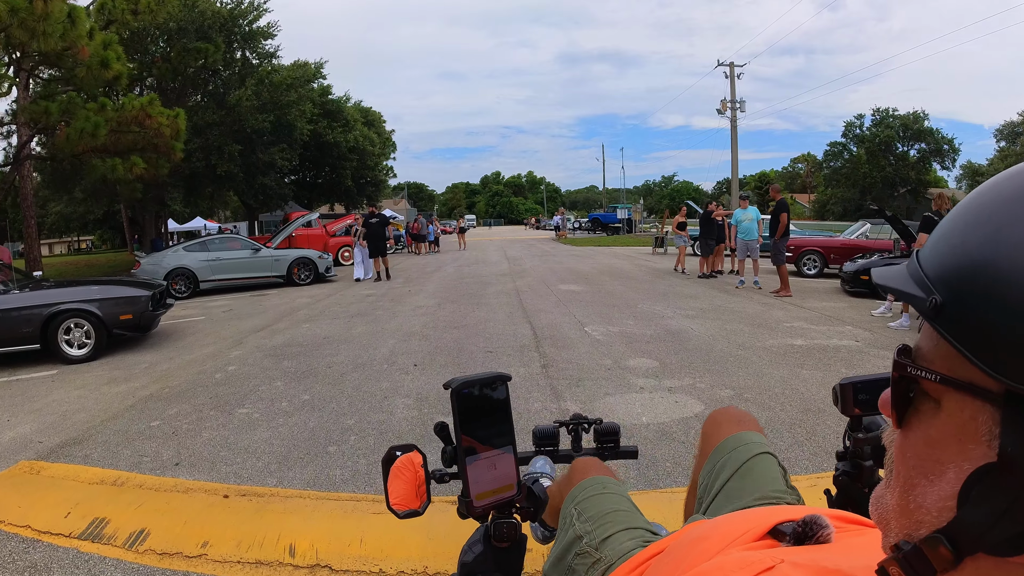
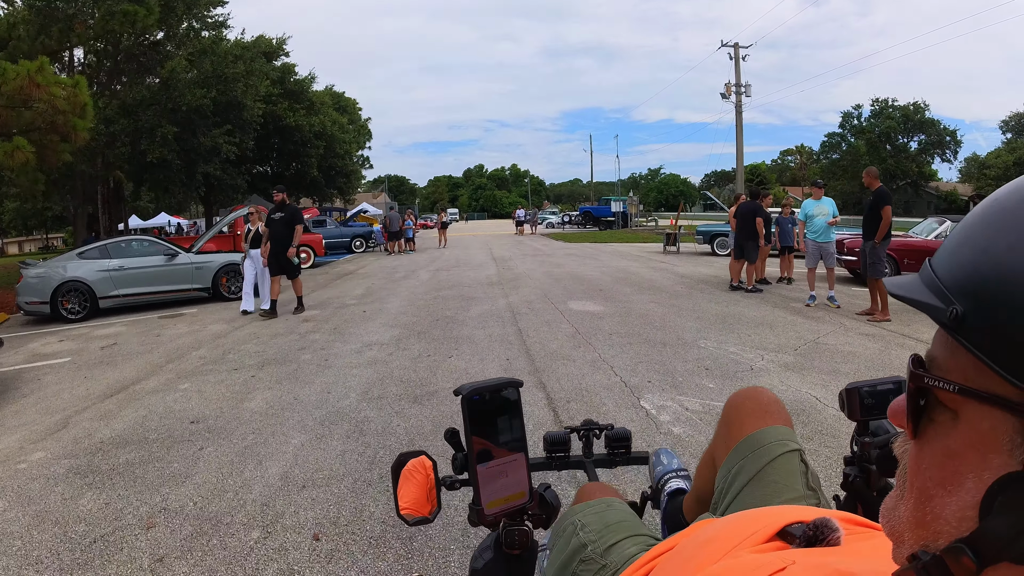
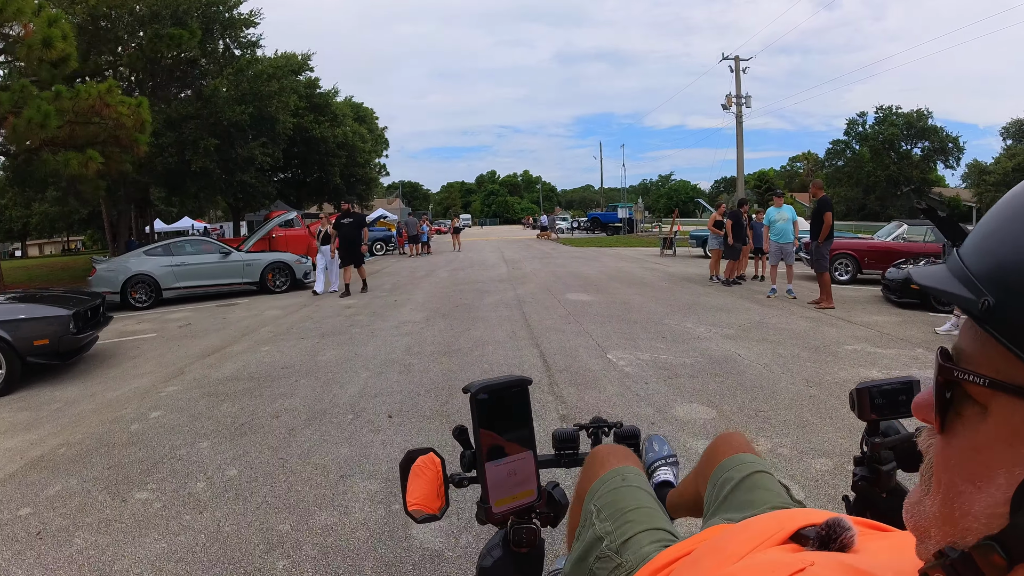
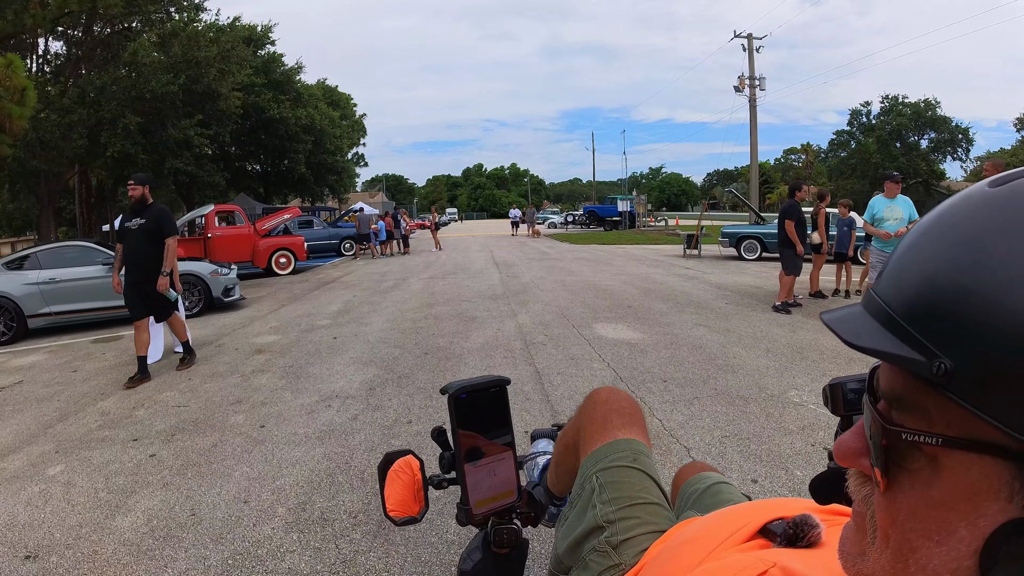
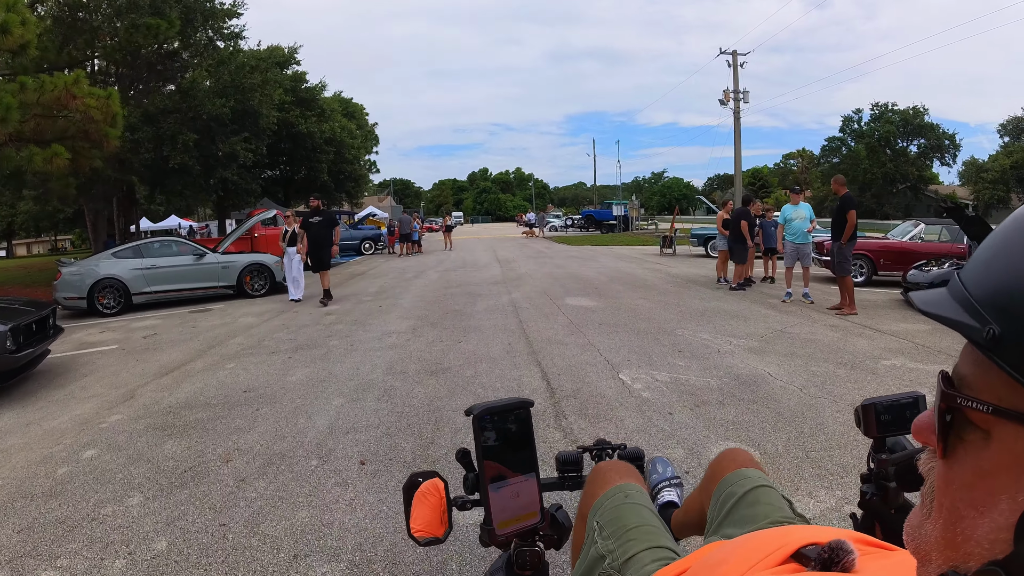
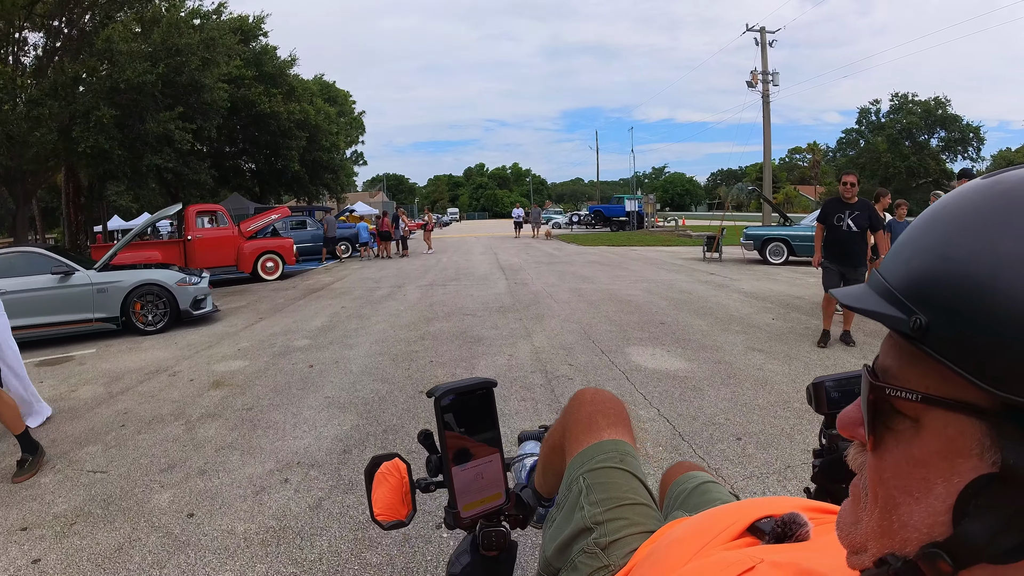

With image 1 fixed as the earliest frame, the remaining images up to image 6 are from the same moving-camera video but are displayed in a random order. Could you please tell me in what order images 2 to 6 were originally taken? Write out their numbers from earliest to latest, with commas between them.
3, 5, 2, 4, 6
